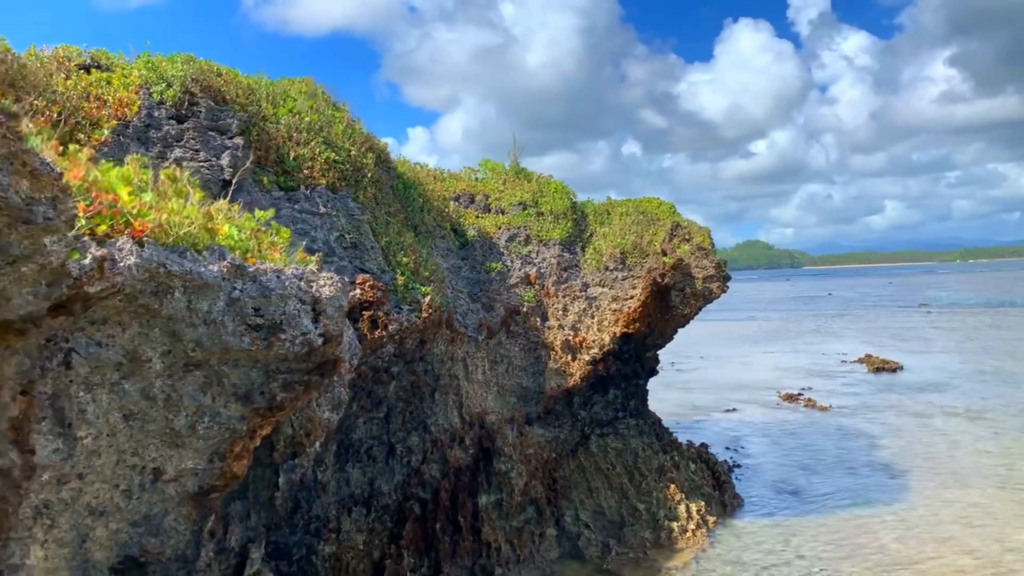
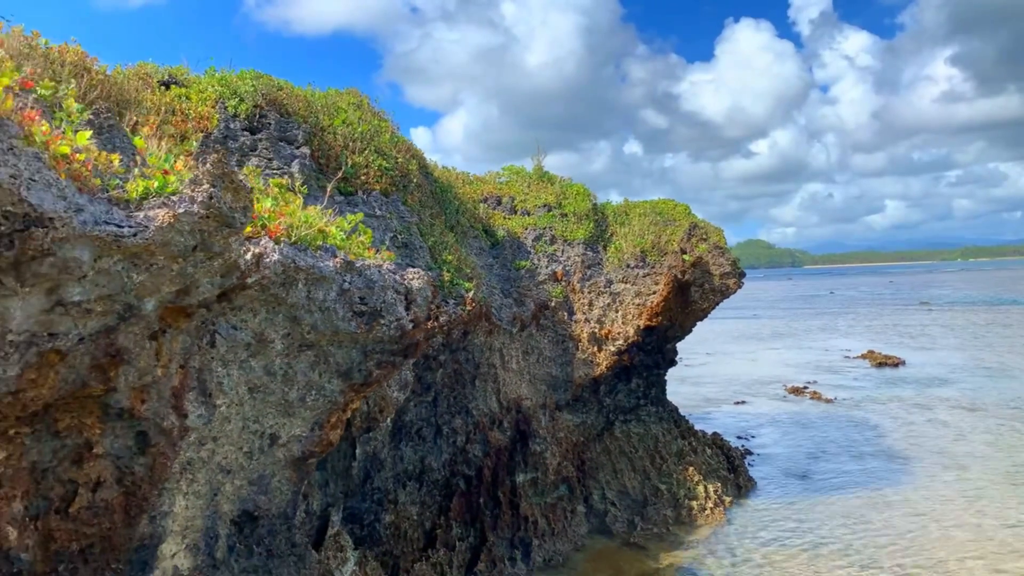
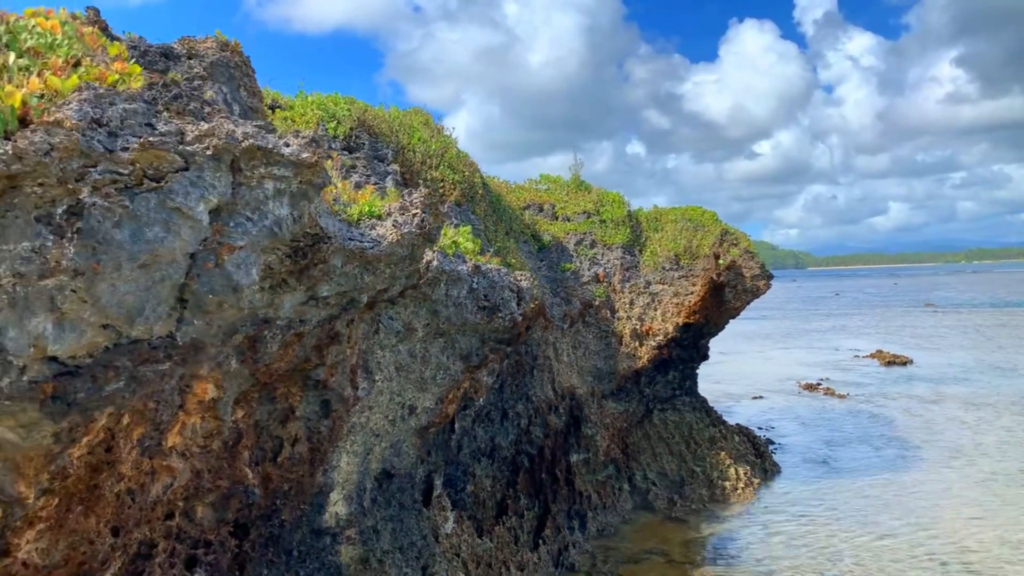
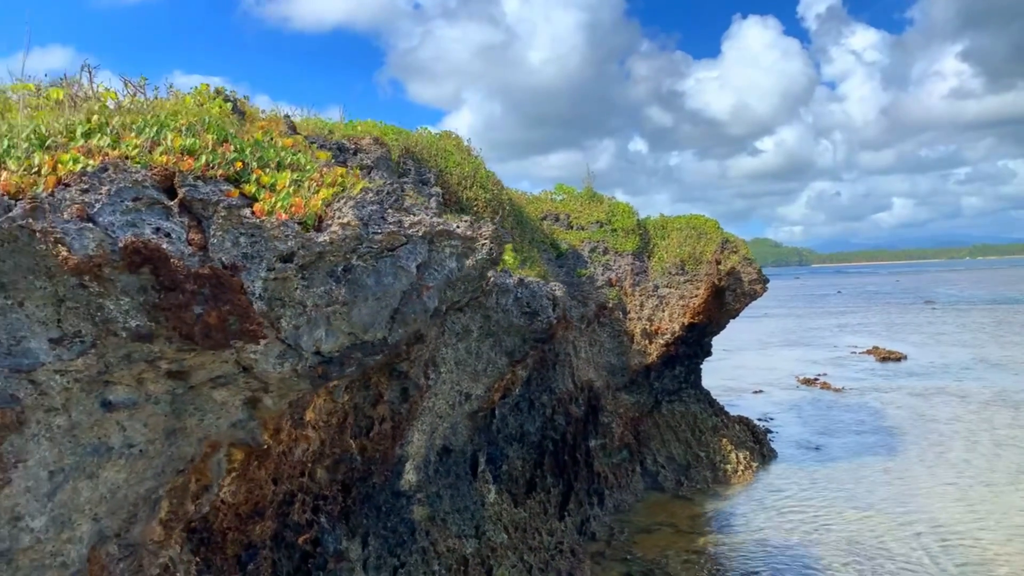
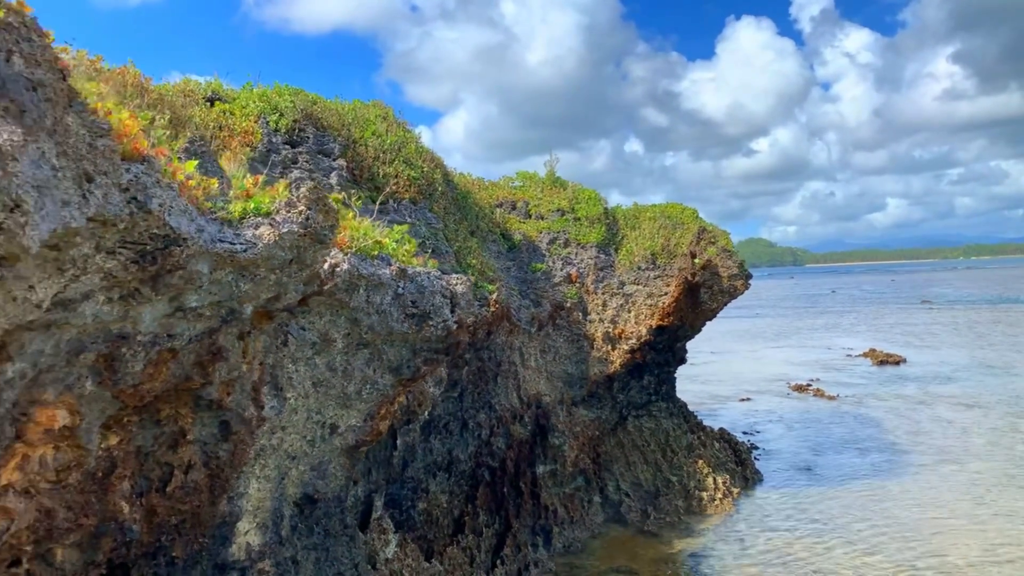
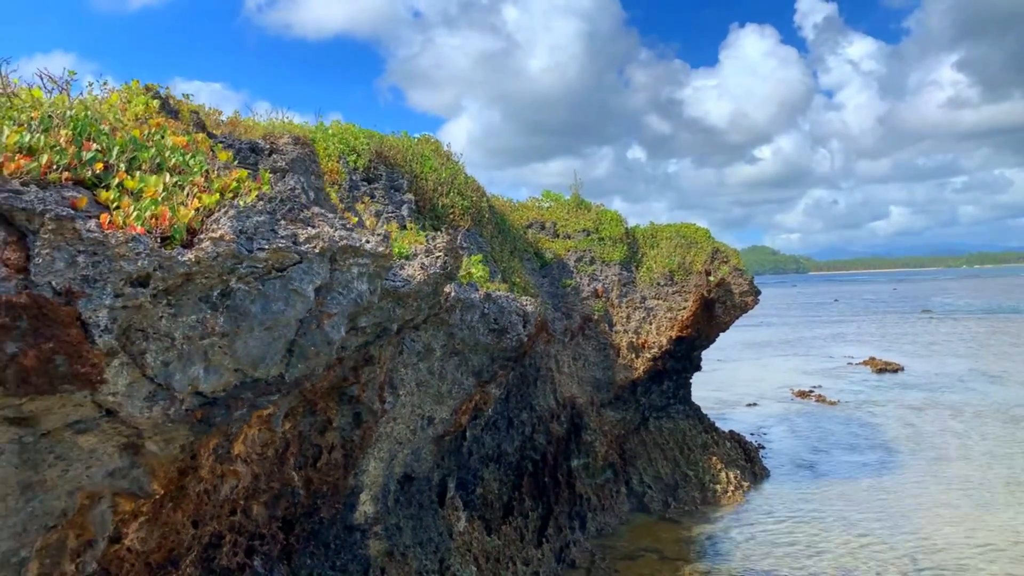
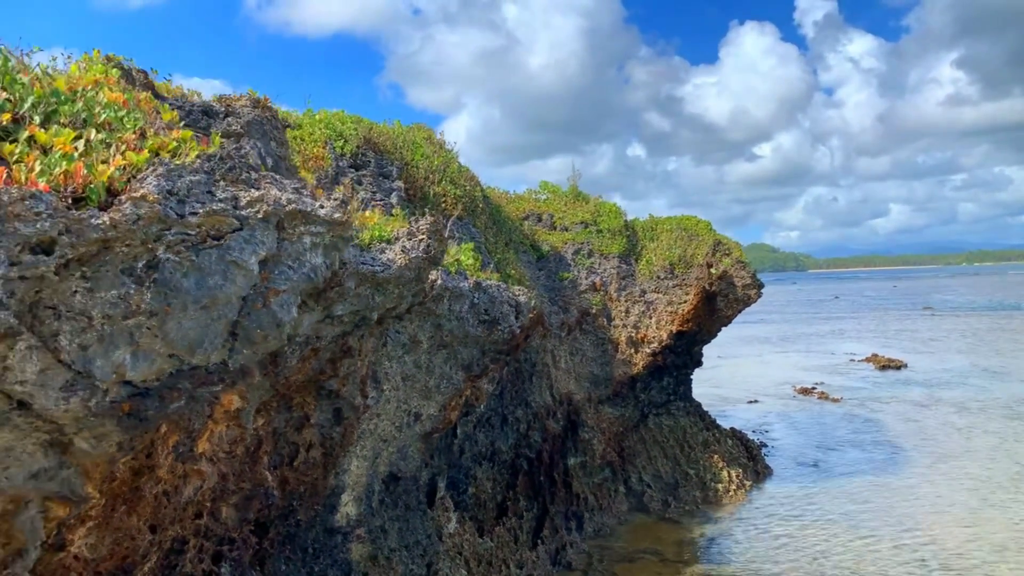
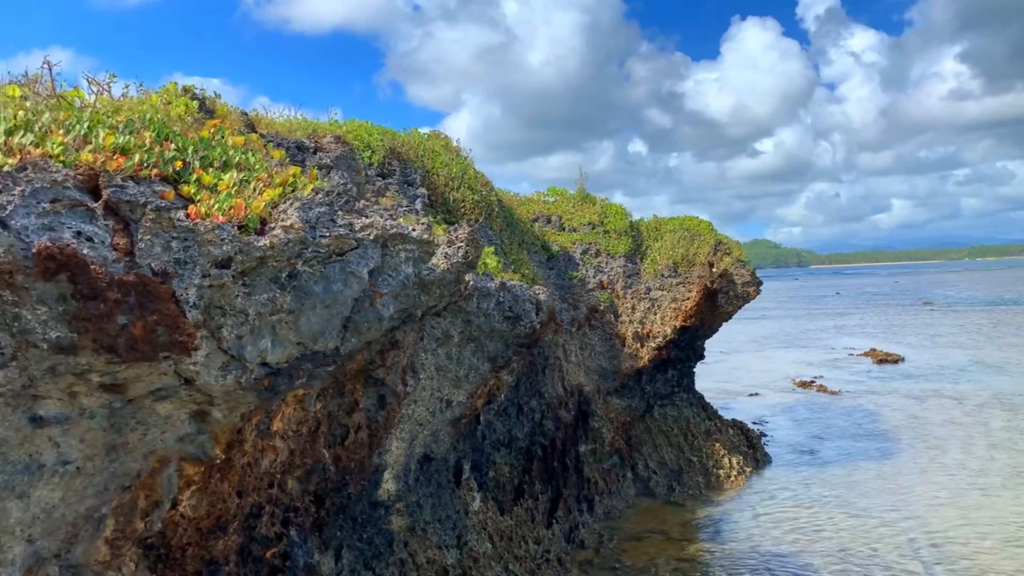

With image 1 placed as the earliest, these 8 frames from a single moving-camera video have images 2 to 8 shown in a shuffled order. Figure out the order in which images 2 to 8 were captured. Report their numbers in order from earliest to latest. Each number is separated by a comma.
2, 5, 3, 7, 6, 8, 4
